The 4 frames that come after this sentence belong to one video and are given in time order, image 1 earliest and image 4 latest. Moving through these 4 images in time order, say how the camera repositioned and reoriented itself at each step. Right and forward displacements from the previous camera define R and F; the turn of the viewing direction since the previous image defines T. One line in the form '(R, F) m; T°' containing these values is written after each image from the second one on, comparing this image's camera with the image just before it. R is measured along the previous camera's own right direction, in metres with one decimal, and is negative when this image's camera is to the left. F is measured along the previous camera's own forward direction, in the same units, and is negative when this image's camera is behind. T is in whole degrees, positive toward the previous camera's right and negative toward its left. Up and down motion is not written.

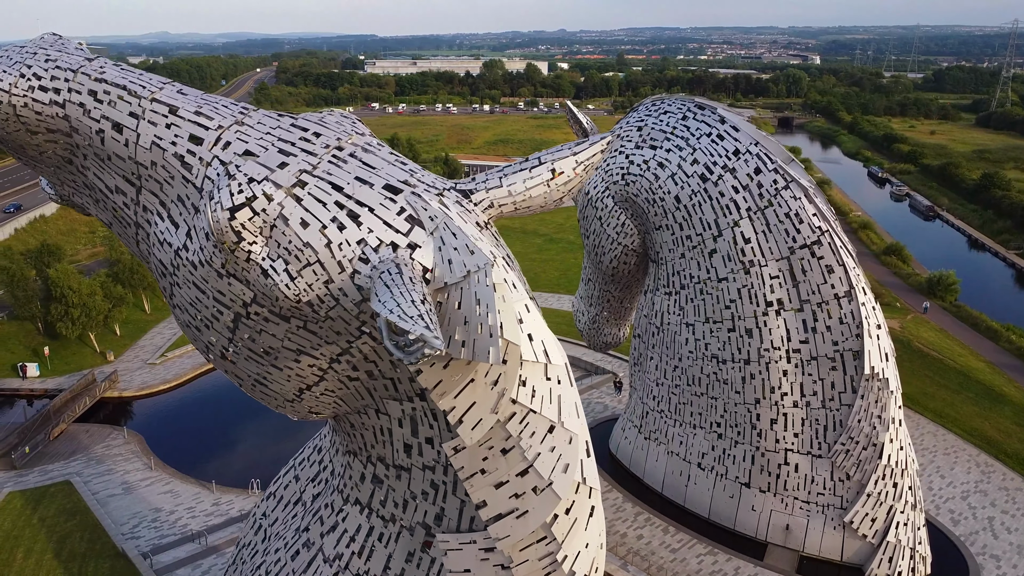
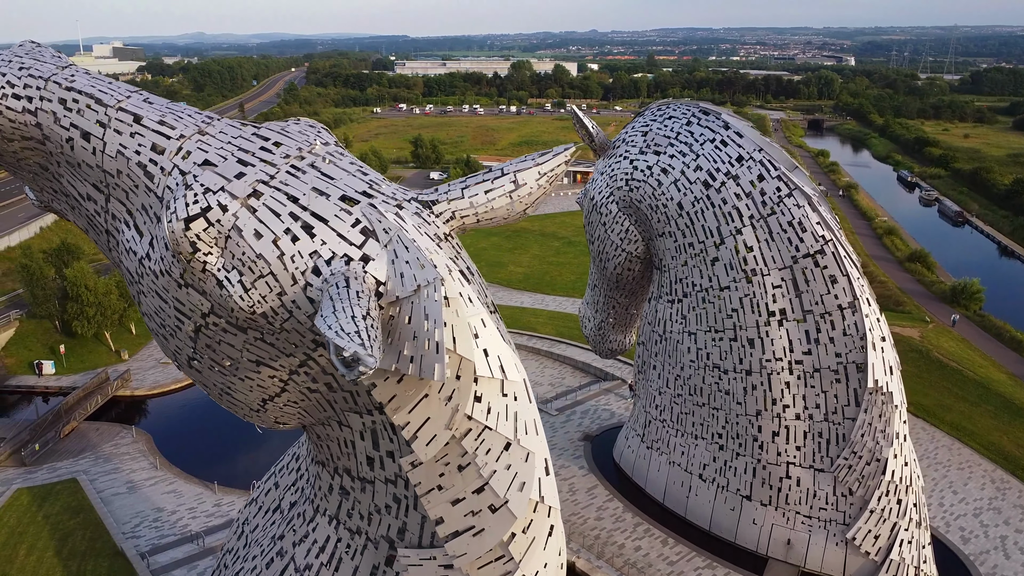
(+0.4, +0.1) m; -2°
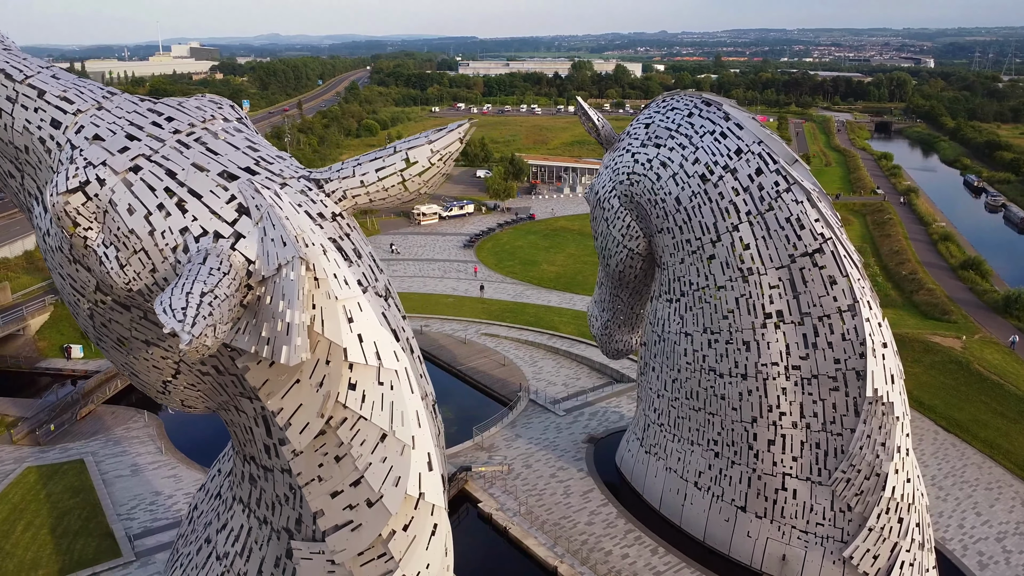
(+0.9, +0.3) m; -5°
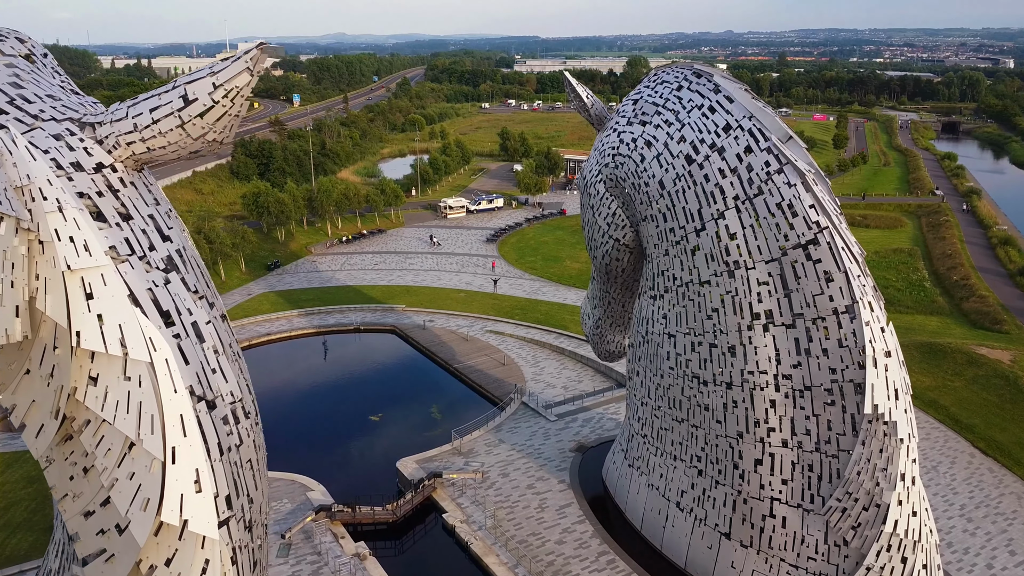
(+1.1, +0.9) m; -4°
